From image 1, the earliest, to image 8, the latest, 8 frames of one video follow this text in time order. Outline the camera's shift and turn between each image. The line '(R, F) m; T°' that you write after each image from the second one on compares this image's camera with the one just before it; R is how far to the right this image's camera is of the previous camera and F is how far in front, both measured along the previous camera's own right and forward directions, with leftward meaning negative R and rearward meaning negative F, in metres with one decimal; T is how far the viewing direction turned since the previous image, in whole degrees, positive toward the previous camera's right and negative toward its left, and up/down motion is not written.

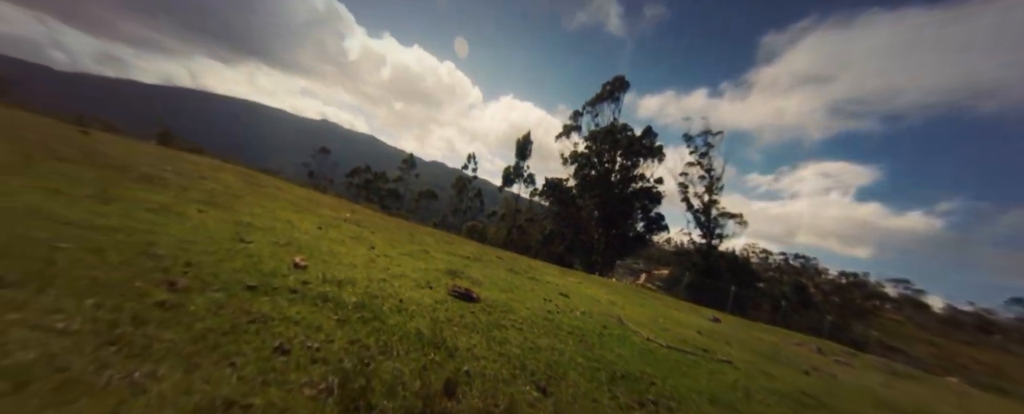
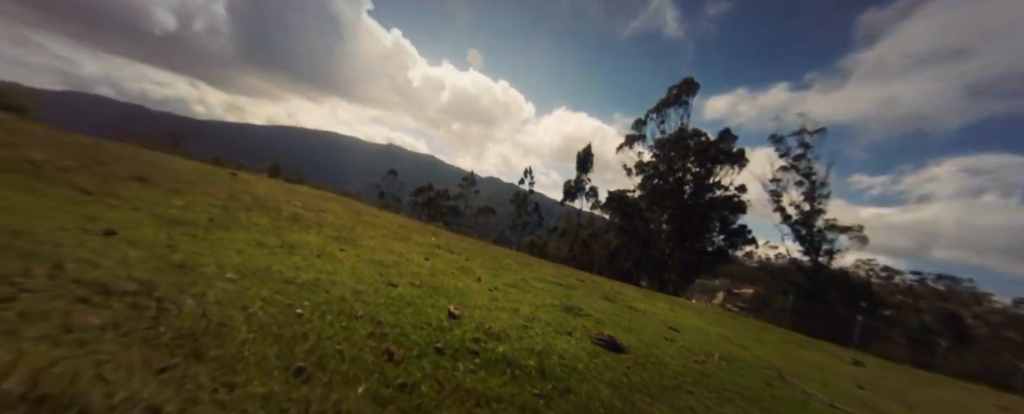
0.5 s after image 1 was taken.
(-1.6, +0.1) m; -11°
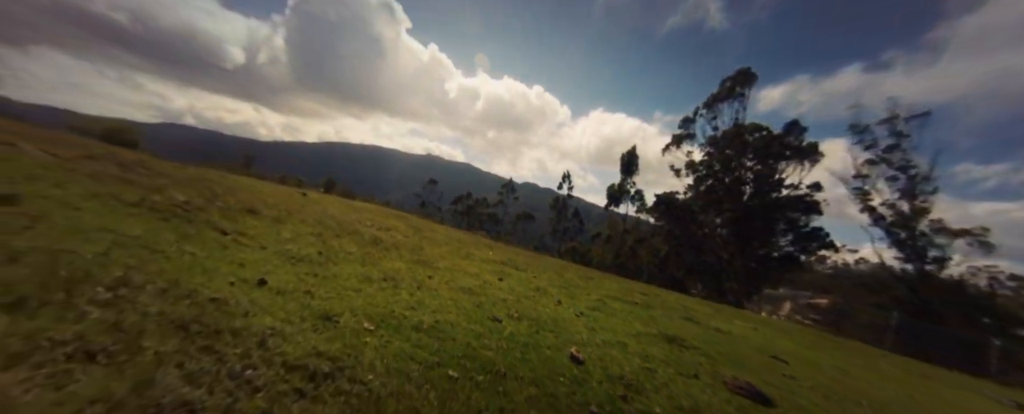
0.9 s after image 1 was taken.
(-1.4, +0.3) m; -7°
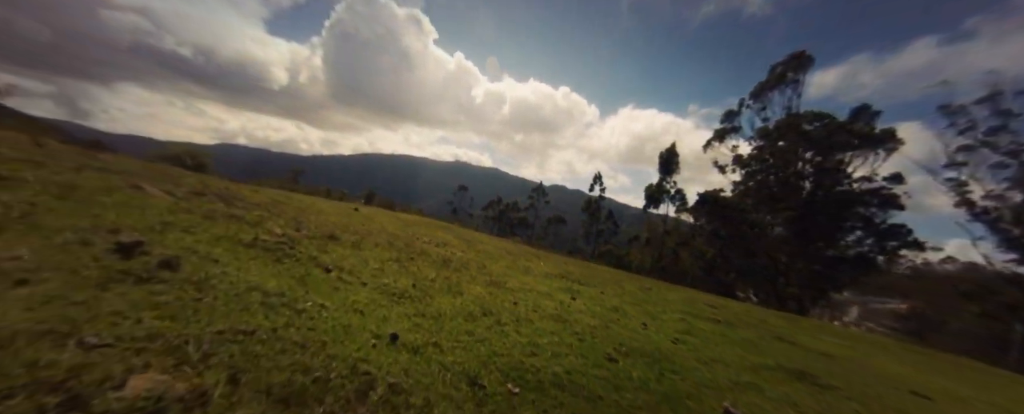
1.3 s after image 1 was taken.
(-1.5, +0.5) m; -6°
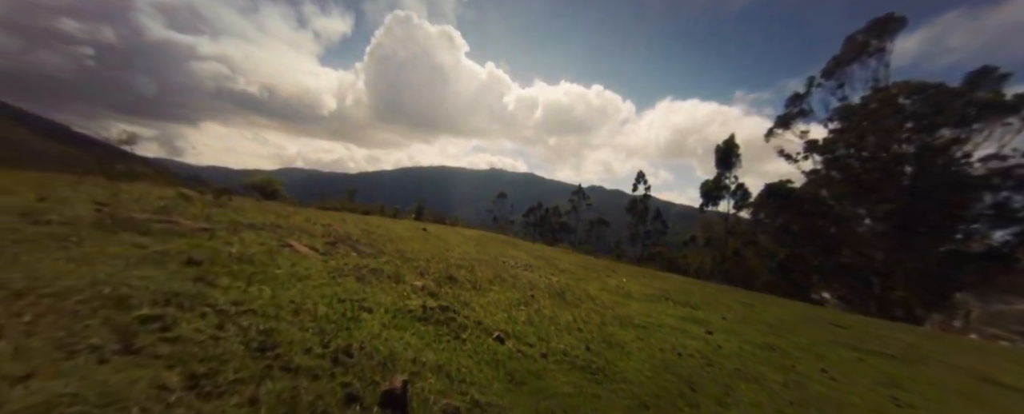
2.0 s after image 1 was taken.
(-2.7, +1.1) m; -8°
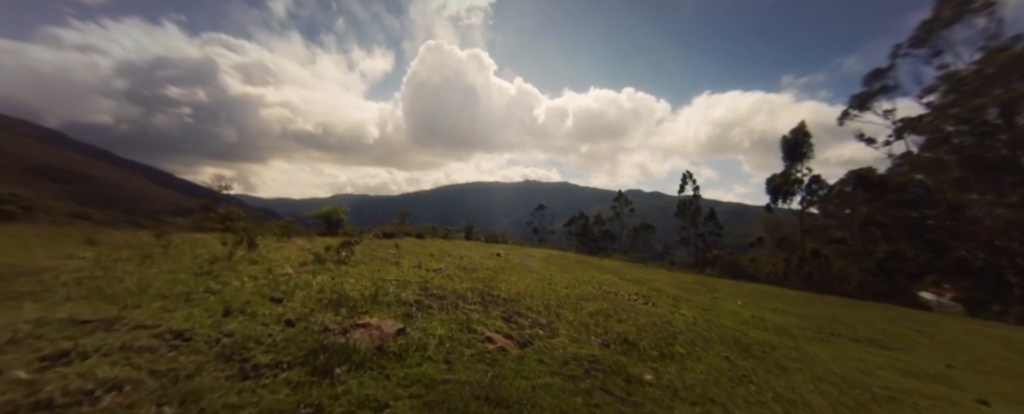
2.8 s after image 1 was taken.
(-3.5, +1.8) m; -8°
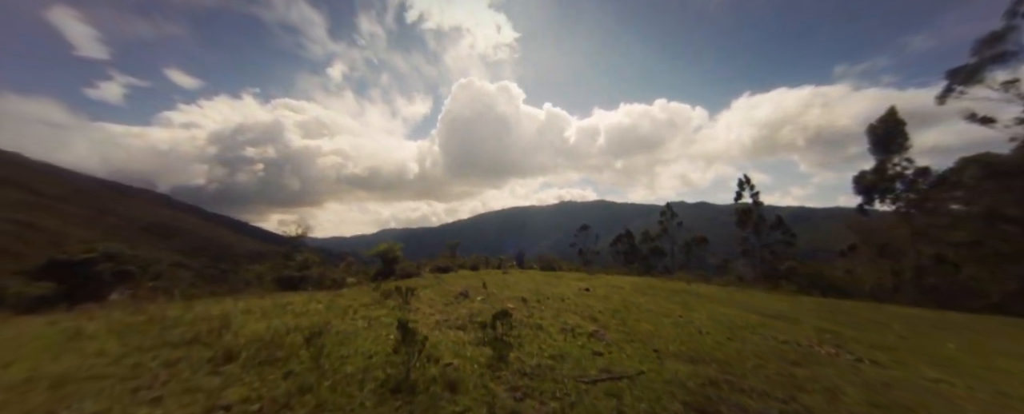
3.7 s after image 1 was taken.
(-4.1, +2.7) m; -8°
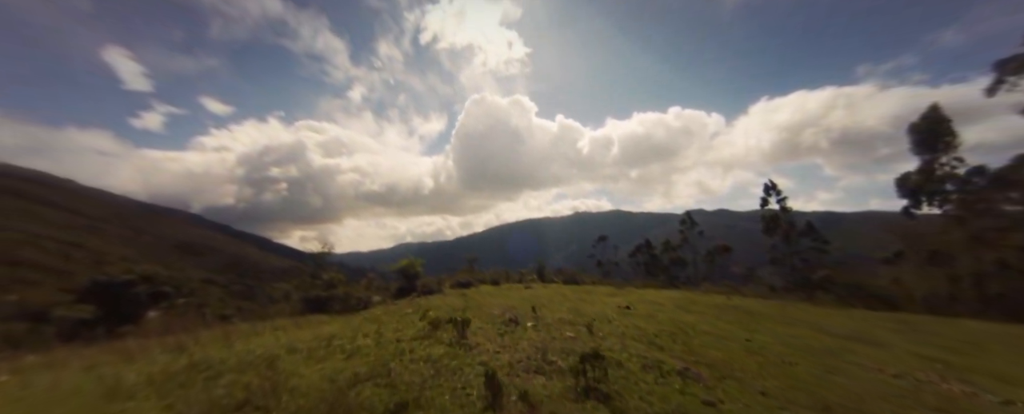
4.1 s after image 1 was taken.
(-1.6, +1.3) m; -3°
